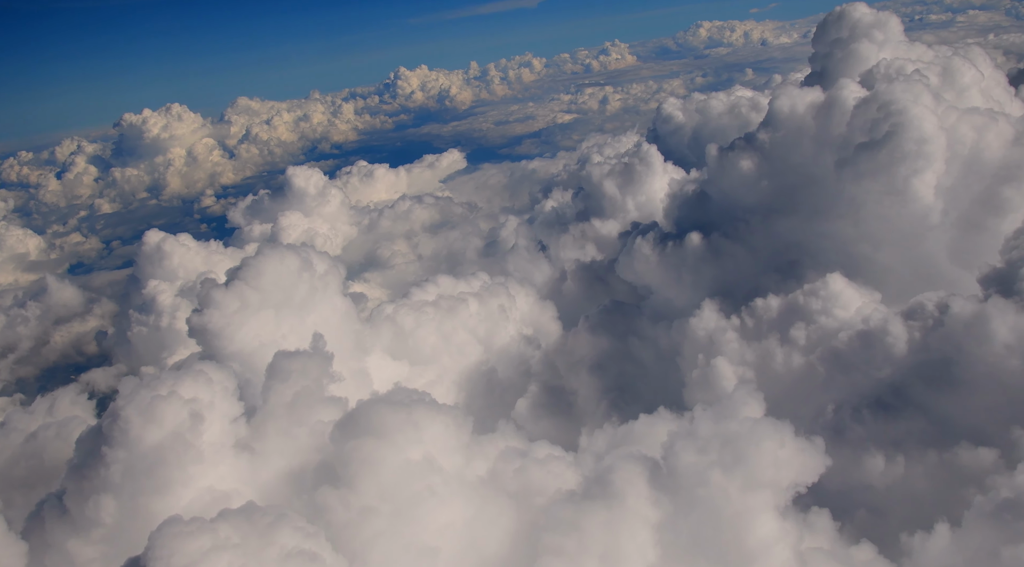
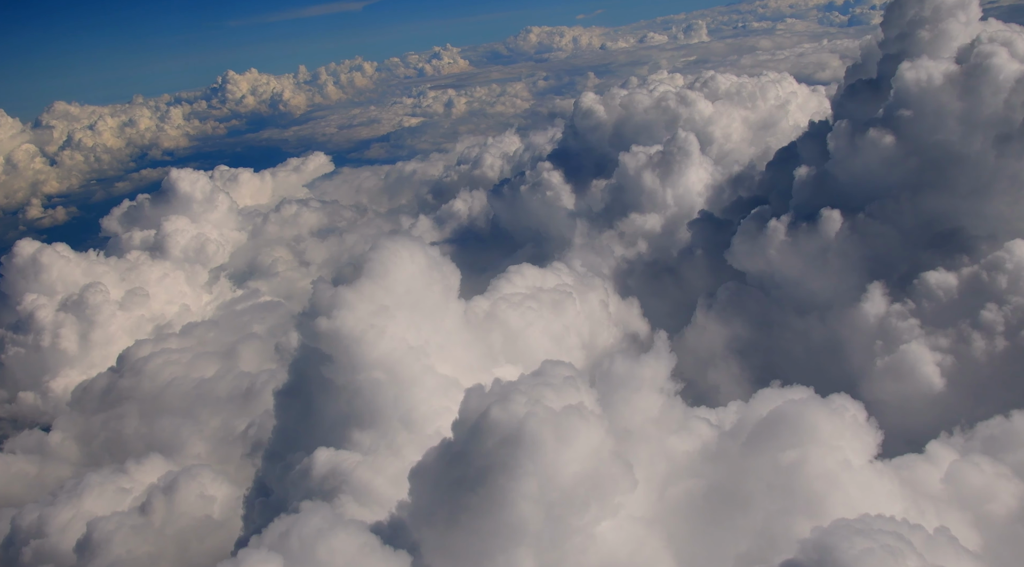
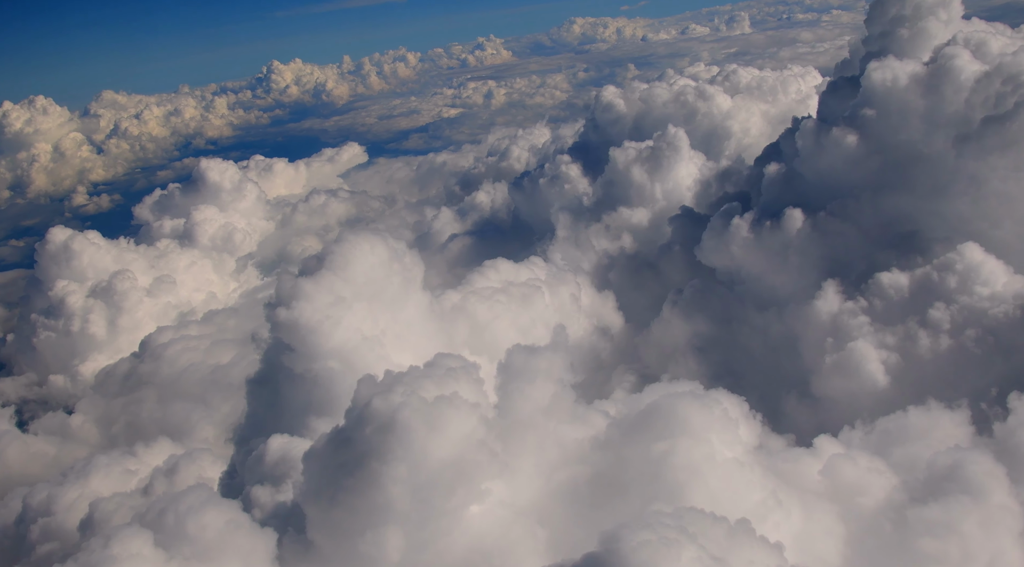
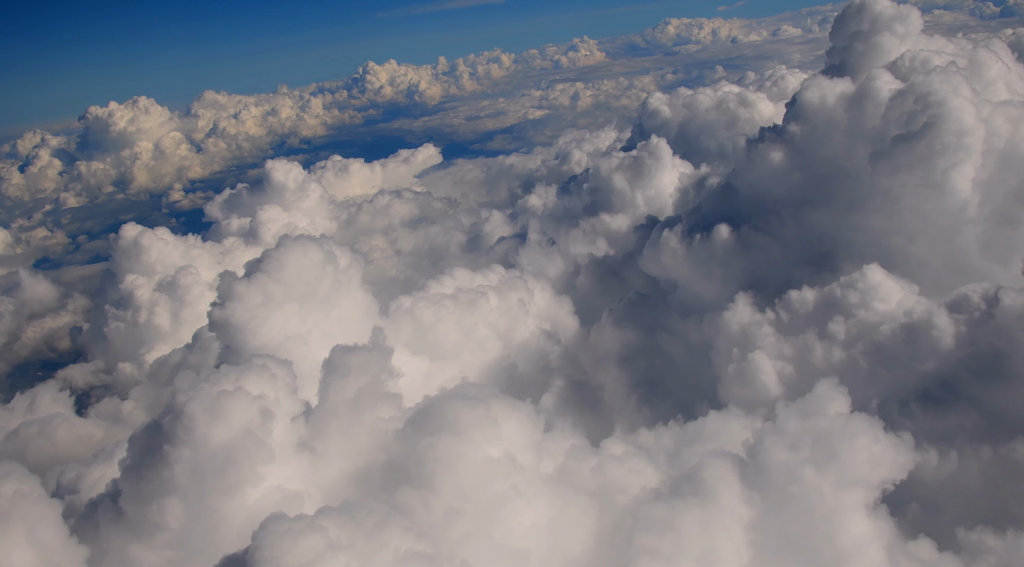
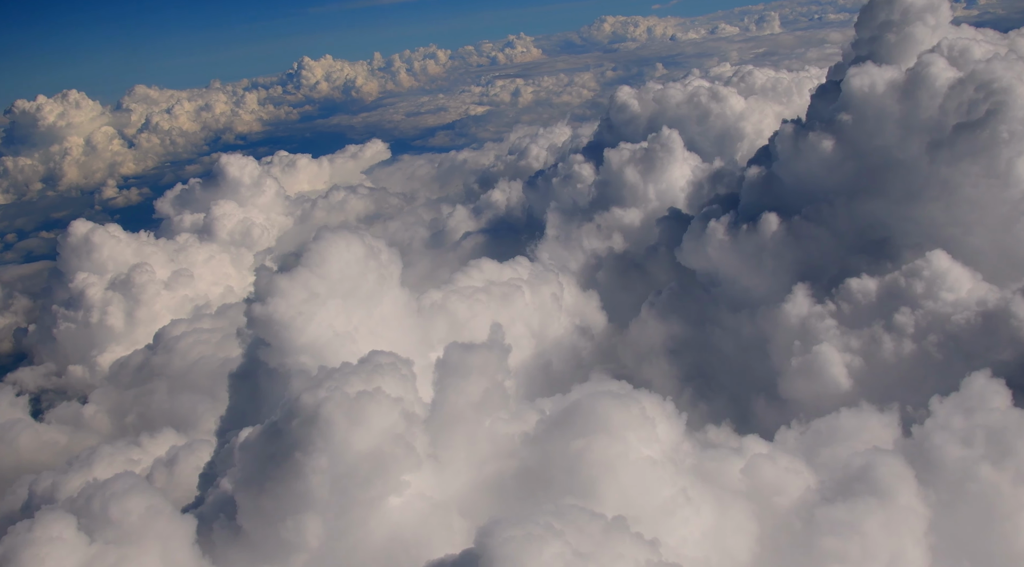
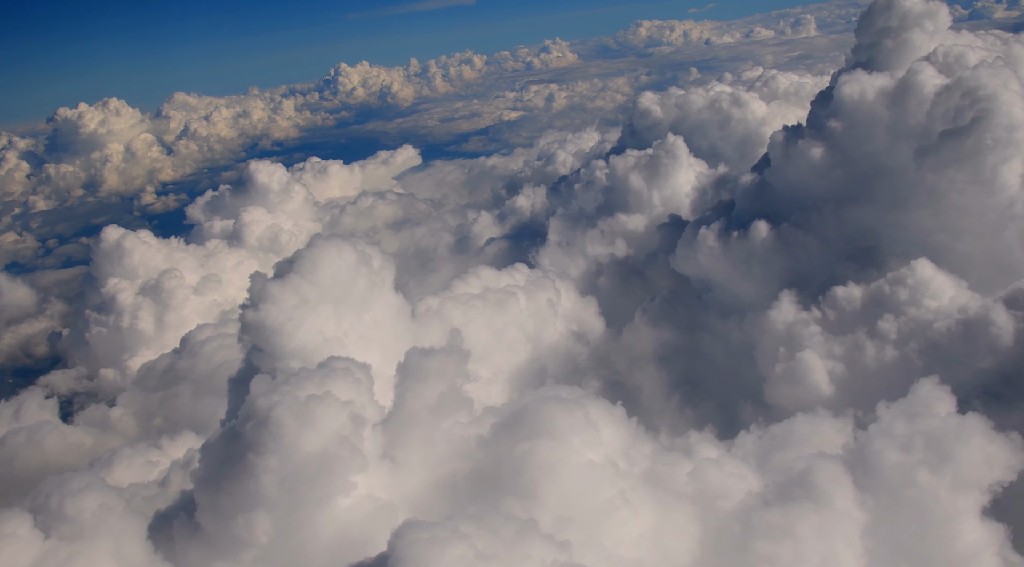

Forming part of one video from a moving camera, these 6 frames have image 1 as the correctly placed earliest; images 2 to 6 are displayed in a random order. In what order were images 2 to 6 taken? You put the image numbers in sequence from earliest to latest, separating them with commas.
4, 6, 5, 3, 2
